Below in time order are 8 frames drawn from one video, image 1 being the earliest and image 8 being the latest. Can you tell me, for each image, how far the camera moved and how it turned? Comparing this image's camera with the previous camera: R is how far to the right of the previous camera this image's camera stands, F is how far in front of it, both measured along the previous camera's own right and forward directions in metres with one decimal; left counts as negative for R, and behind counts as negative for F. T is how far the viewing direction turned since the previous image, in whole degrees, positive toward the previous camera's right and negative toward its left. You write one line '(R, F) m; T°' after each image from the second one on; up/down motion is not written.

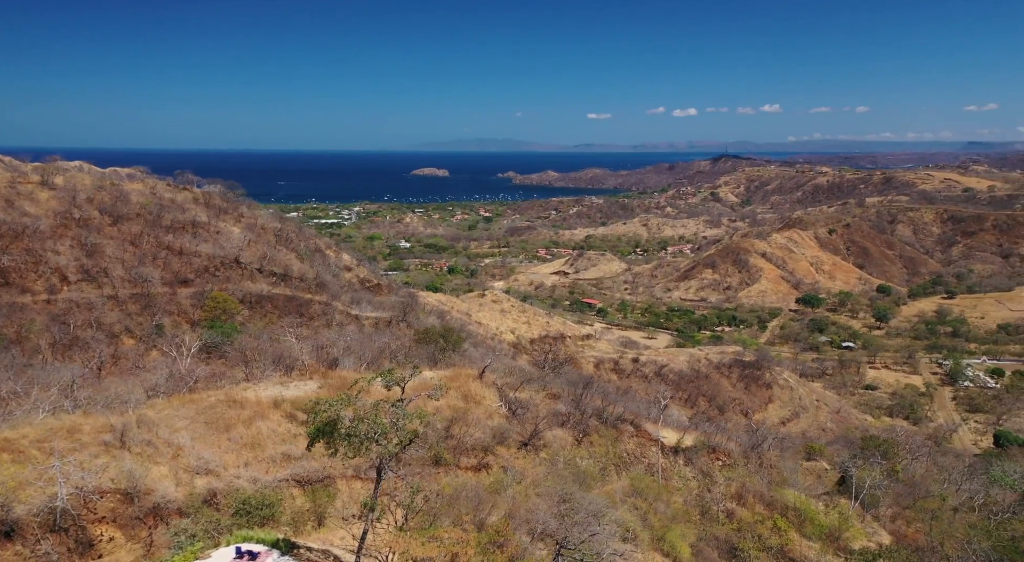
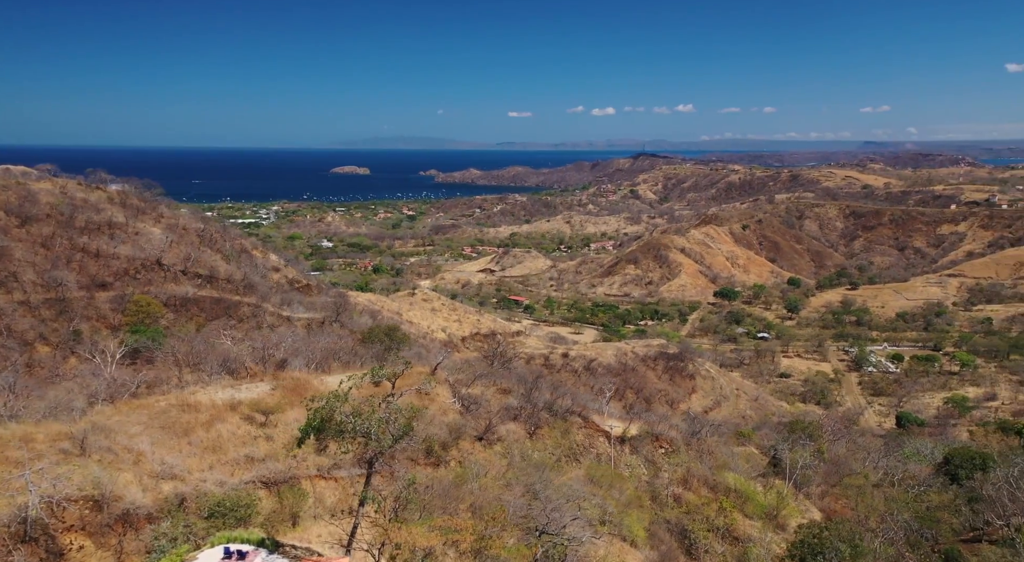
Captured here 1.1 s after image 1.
(-0.5, -0.1) m; +6°
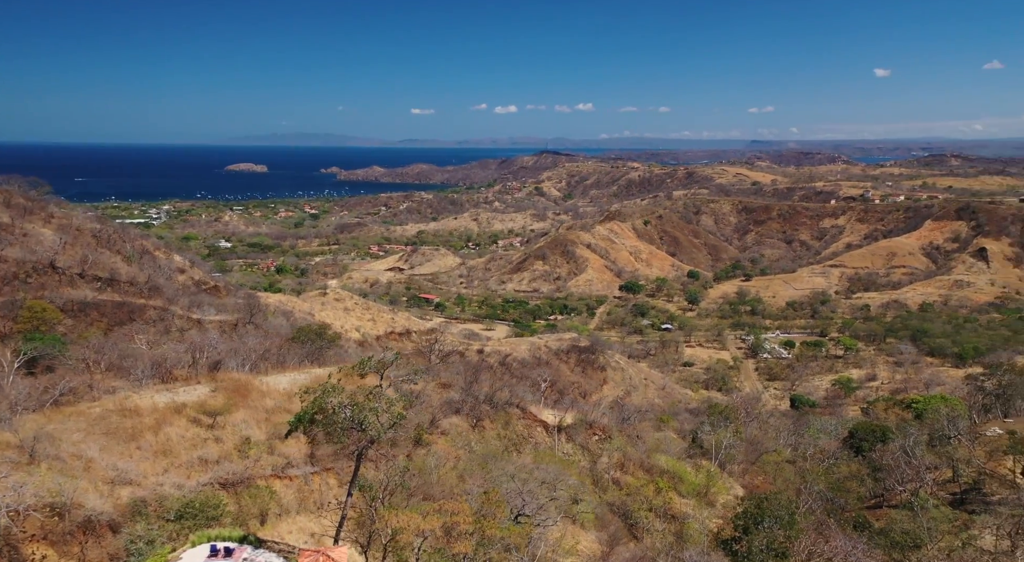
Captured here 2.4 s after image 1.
(-0.6, -0.2) m; +7°
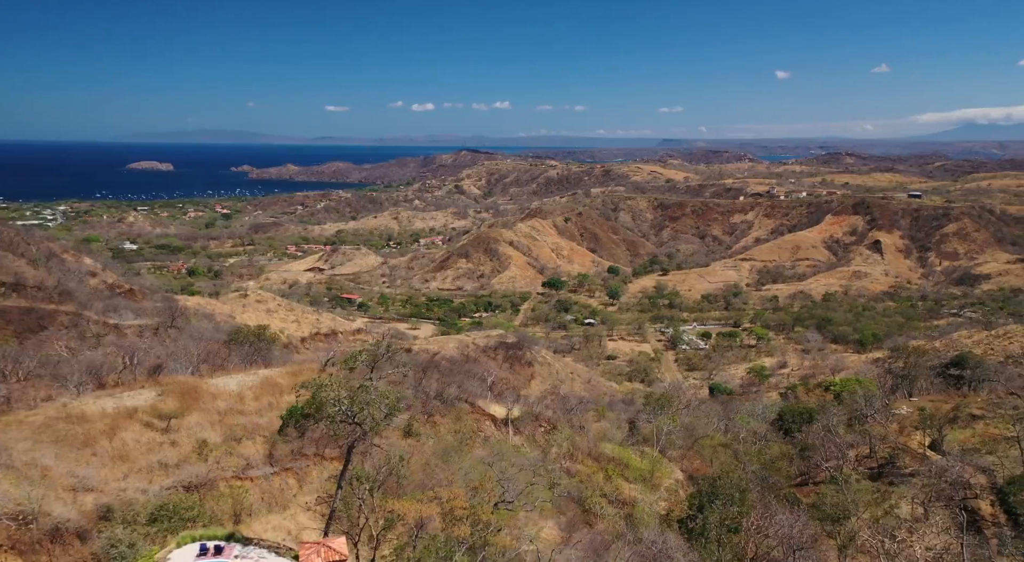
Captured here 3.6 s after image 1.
(-0.5, -0.2) m; +6°
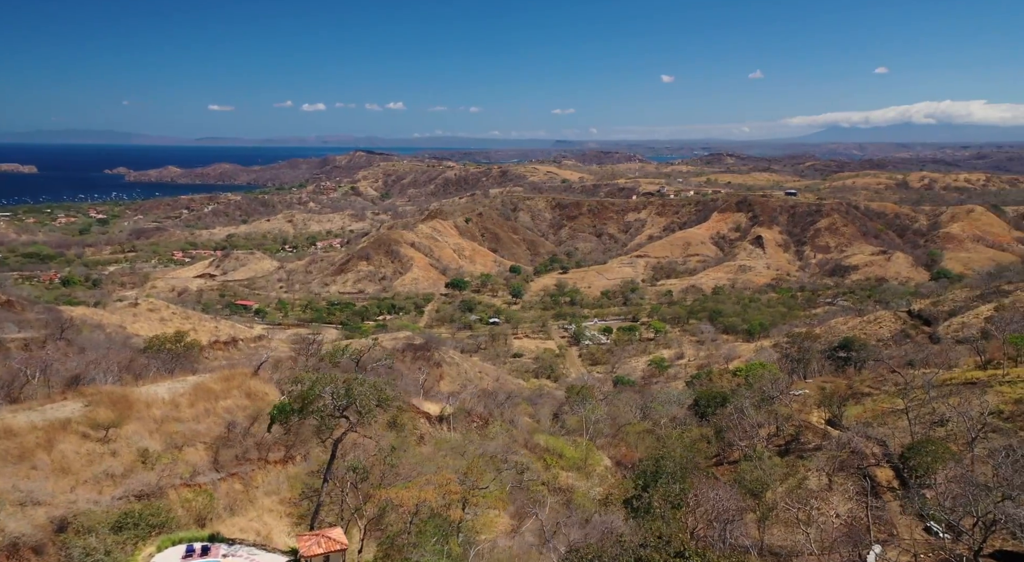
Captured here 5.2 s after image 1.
(-0.6, -0.2) m; +7°
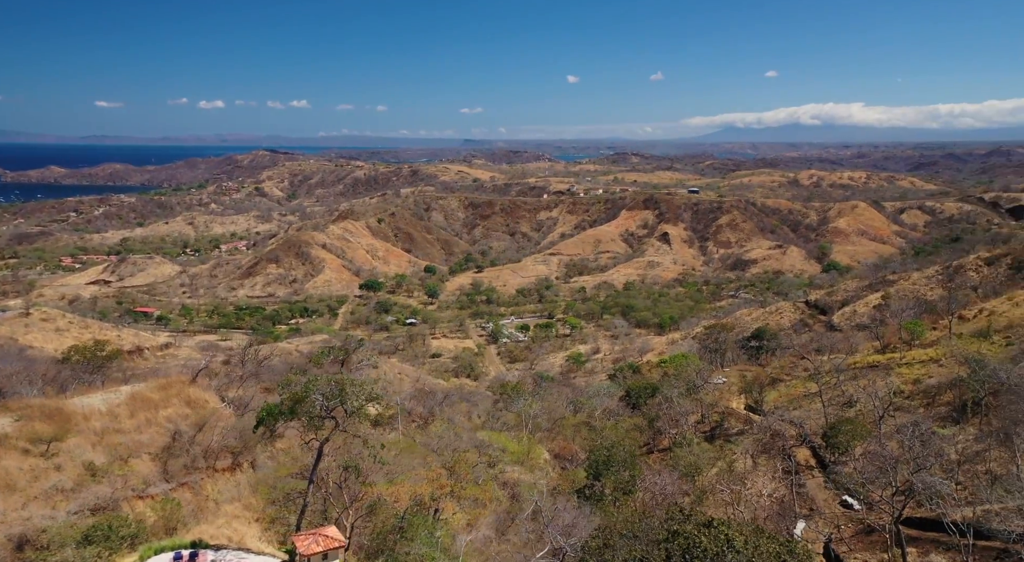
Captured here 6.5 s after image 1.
(-0.5, -0.3) m; +6°
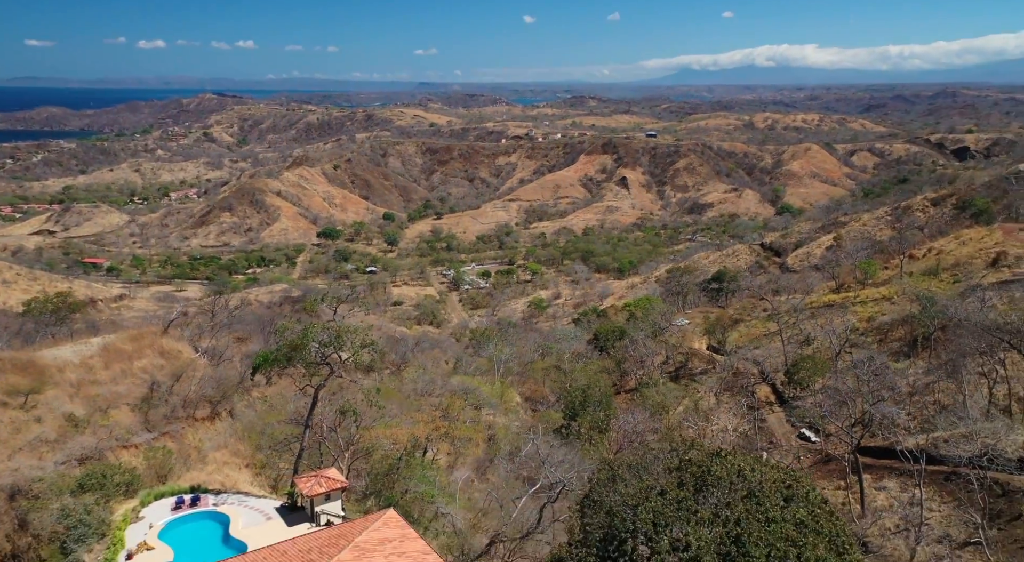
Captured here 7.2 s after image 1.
(-0.2, -0.1) m; +3°
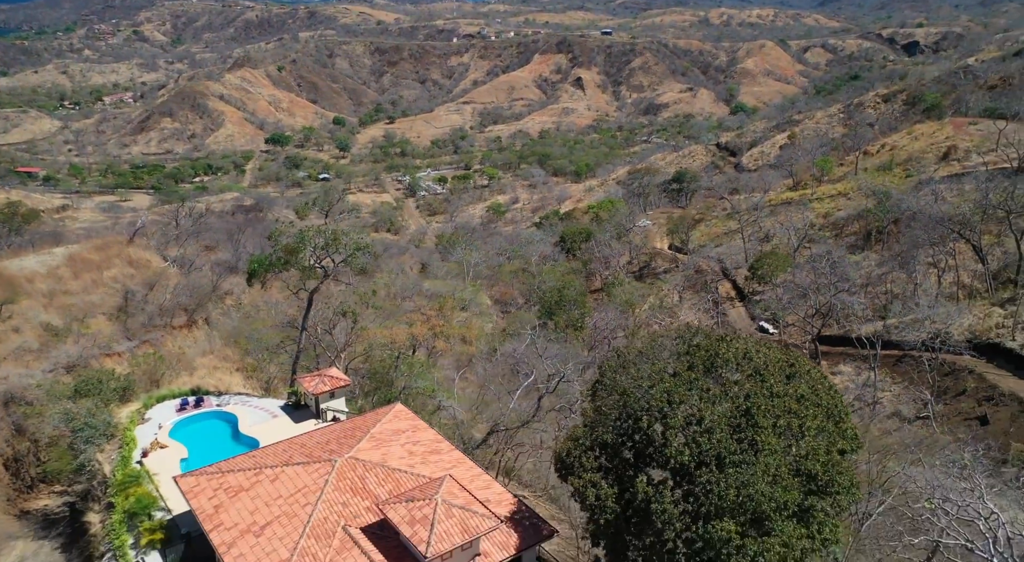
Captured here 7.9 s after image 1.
(-0.3, -0.1) m; +3°
